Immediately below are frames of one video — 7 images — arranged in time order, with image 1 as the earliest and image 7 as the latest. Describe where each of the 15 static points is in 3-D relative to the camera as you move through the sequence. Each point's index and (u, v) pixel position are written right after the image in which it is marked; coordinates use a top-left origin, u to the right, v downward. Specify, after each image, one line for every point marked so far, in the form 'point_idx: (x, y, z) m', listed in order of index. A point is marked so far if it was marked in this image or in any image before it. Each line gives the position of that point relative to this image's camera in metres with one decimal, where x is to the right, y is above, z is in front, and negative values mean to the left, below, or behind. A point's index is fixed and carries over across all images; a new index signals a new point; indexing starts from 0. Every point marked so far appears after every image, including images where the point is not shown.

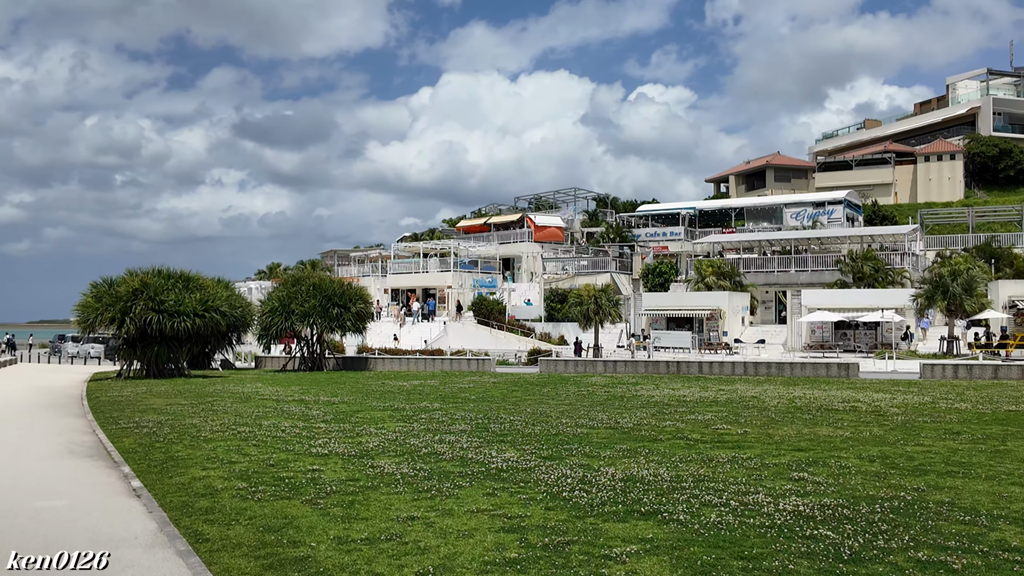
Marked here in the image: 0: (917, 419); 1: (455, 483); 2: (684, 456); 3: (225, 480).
0: (+7.5, -2.4, +16.9) m
1: (-0.6, -2.2, +10.1) m
2: (+2.3, -2.2, +12.0) m
3: (-3.4, -2.3, +10.8) m
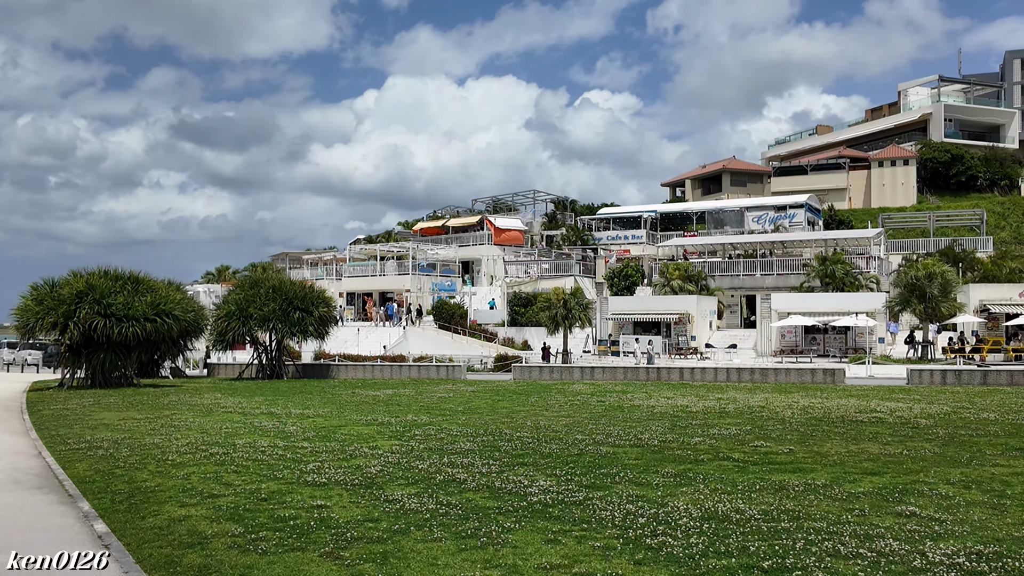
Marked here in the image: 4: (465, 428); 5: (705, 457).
0: (+7.6, -2.5, +15.6) m
1: (-0.1, -2.2, +8.3) m
2: (+2.7, -2.2, +10.4) m
3: (-2.9, -2.3, +8.8) m
4: (-0.9, -2.7, +17.3) m
5: (+2.7, -2.4, +12.8) m
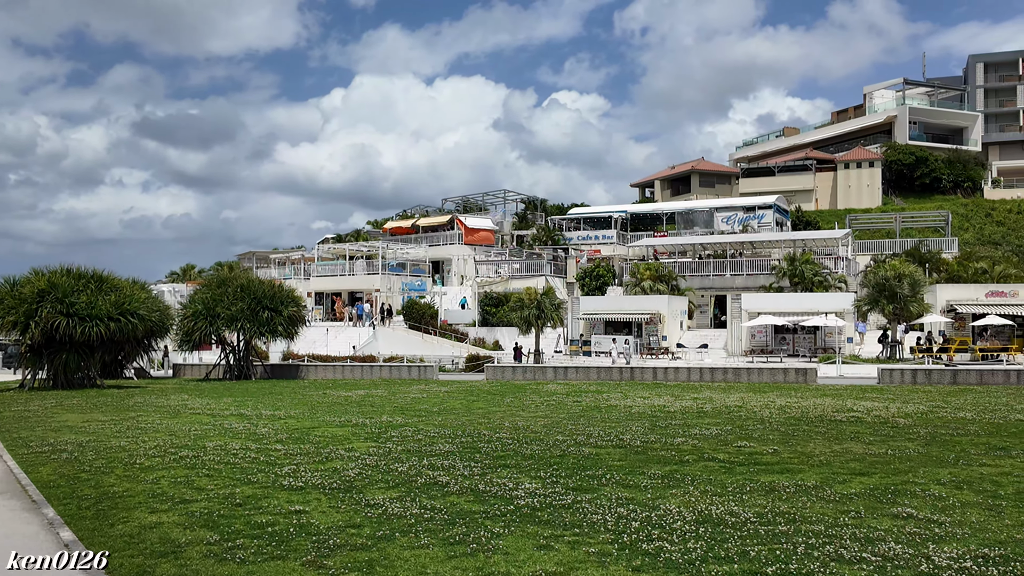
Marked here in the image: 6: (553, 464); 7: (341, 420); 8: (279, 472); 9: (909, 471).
0: (+7.3, -2.5, +15.6) m
1: (-0.2, -2.1, +8.0) m
2: (+2.6, -2.2, +10.2) m
3: (-3.0, -2.3, +8.4) m
4: (-1.3, -2.6, +17.0) m
5: (+2.5, -2.3, +12.6) m
6: (+0.5, -2.3, +12.1) m
7: (-3.6, -2.8, +19.3) m
8: (-3.0, -2.4, +11.9) m
9: (+4.8, -2.2, +11.1) m
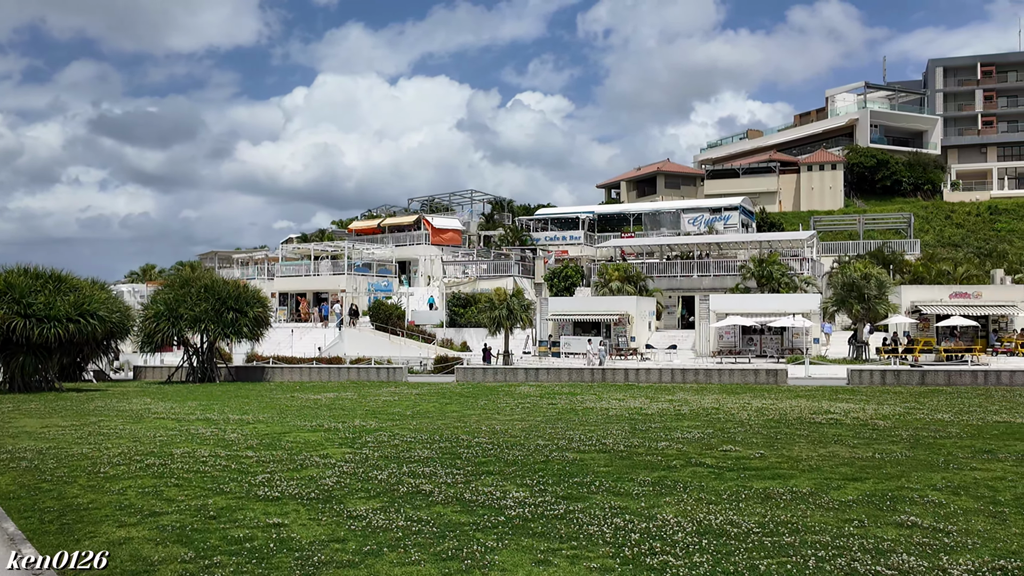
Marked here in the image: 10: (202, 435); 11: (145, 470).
0: (+6.9, -2.5, +15.5) m
1: (-0.2, -2.1, +7.6) m
2: (+2.4, -2.2, +9.9) m
3: (-3.1, -2.3, +7.9) m
4: (-1.7, -2.6, +16.5) m
5: (+2.2, -2.3, +12.3) m
6: (+0.3, -2.3, +11.7) m
7: (-4.1, -2.8, +18.8) m
8: (-3.2, -2.4, +11.4) m
9: (+4.6, -2.2, +10.9) m
10: (-5.8, -2.7, +17.1) m
11: (-5.1, -2.5, +12.6) m
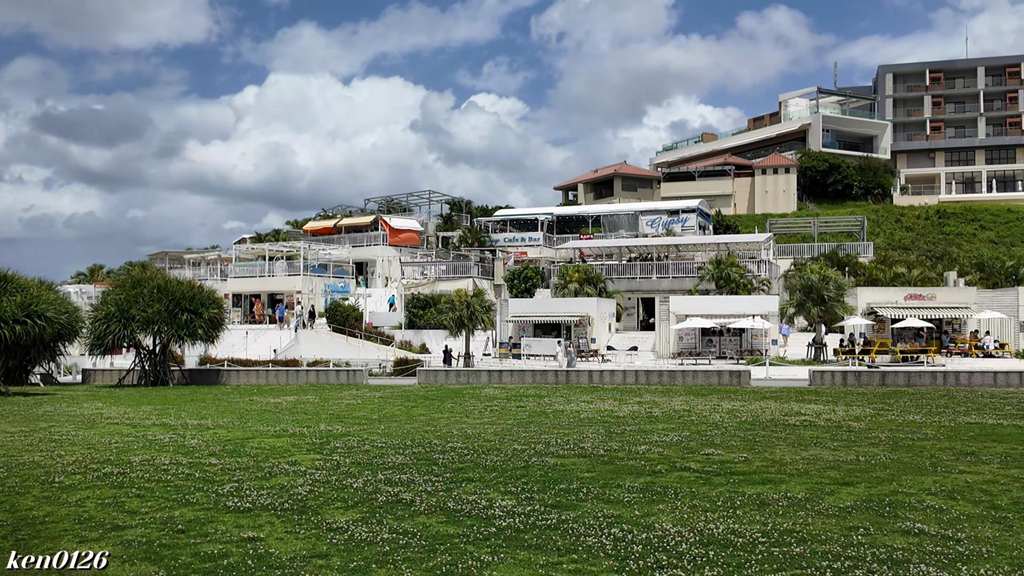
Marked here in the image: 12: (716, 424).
0: (+6.5, -2.5, +15.4) m
1: (-0.3, -2.1, +7.2) m
2: (+2.3, -2.2, +9.6) m
3: (-3.1, -2.2, +7.3) m
4: (-2.1, -2.6, +16.0) m
5: (+2.0, -2.3, +12.0) m
6: (+0.1, -2.3, +11.3) m
7: (-4.7, -2.8, +18.2) m
8: (-3.4, -2.4, +10.8) m
9: (+4.4, -2.2, +10.7) m
10: (-6.3, -2.7, +16.3) m
11: (-5.3, -2.5, +11.9) m
12: (+4.0, -2.7, +18.0) m
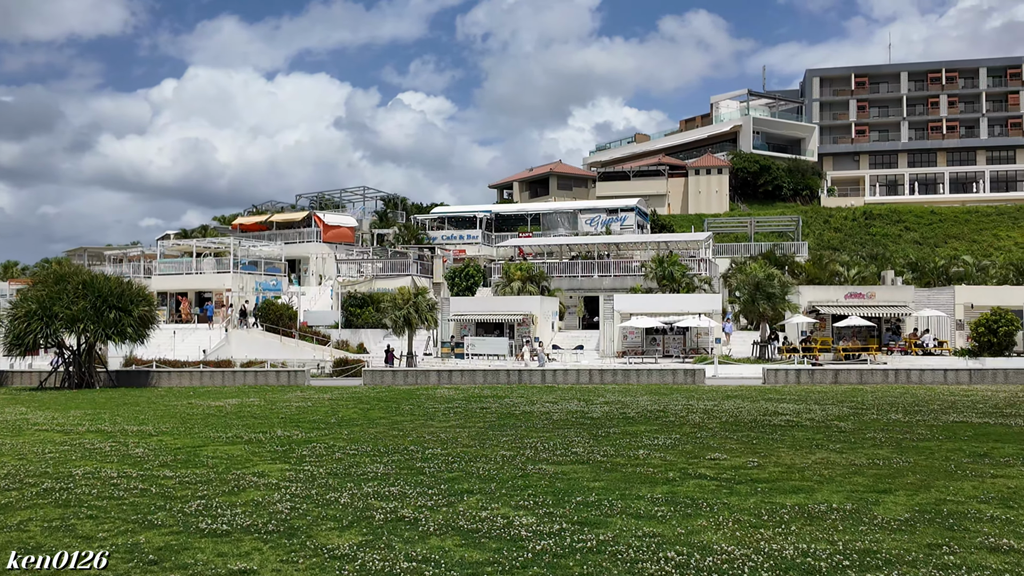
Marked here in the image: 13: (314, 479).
0: (+6.2, -2.4, +14.8) m
1: (+0.1, -2.0, +6.1) m
2: (+2.4, -2.1, +8.7) m
3: (-2.8, -2.1, +6.0) m
4: (-2.5, -2.5, +14.7) m
5: (+1.9, -2.2, +11.0) m
6: (+0.1, -2.2, +10.2) m
7: (-5.2, -2.7, +16.7) m
8: (-3.4, -2.3, +9.5) m
9: (+4.5, -2.1, +9.9) m
10: (-6.6, -2.6, +14.7) m
11: (-5.3, -2.4, +10.4) m
12: (+3.5, -2.6, +17.2) m
13: (-2.4, -2.3, +11.3) m
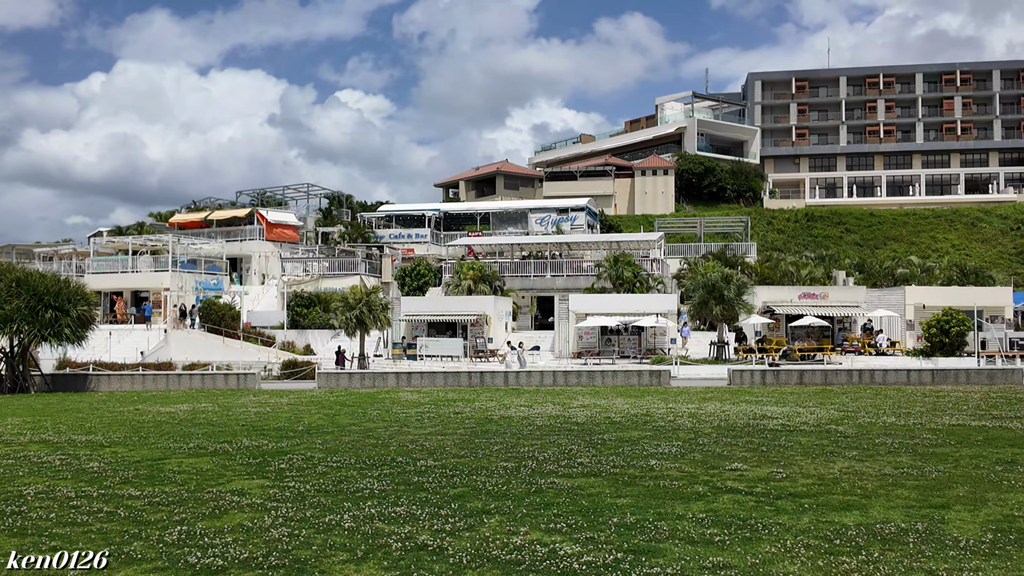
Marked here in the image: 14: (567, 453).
0: (+6.1, -2.4, +14.1) m
1: (+0.6, -2.0, +5.1) m
2: (+2.7, -2.1, +7.8) m
3: (-2.3, -2.1, +4.8) m
4: (-2.6, -2.5, +13.5) m
5: (+2.1, -2.2, +10.1) m
6: (+0.3, -2.2, +9.2) m
7: (-5.4, -2.6, +15.3) m
8: (-3.1, -2.2, +8.2) m
9: (+4.7, -2.1, +9.2) m
10: (-6.7, -2.6, +13.3) m
11: (-5.1, -2.3, +9.0) m
12: (+3.3, -2.6, +16.4) m
13: (-2.3, -2.3, +10.1) m
14: (+0.7, -2.4, +13.5) m
